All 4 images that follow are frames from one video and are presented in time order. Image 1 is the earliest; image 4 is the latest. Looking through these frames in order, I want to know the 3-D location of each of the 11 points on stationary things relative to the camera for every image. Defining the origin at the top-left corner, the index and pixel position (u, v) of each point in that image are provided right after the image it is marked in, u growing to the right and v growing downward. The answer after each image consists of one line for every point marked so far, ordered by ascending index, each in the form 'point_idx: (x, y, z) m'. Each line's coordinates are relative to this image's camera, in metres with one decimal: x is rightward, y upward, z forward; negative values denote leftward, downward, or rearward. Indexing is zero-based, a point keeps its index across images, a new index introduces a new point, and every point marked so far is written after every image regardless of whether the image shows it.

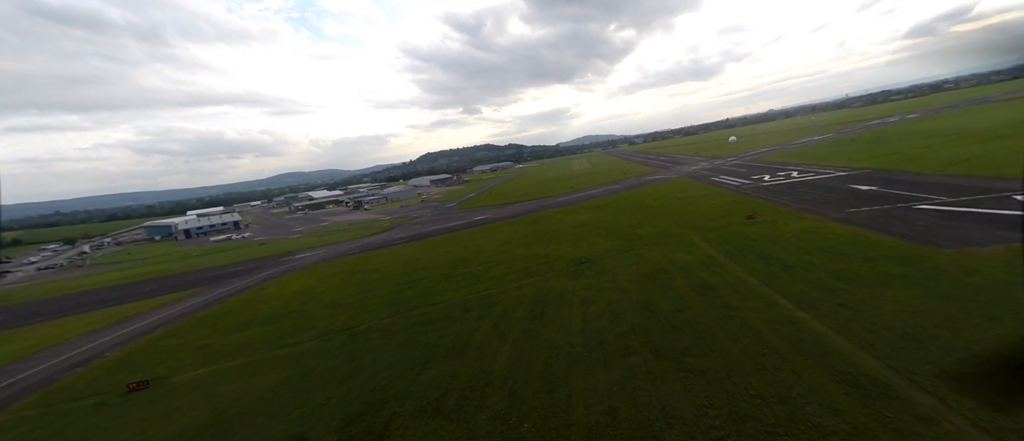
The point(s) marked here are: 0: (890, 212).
0: (+16.6, +0.4, +14.6) m
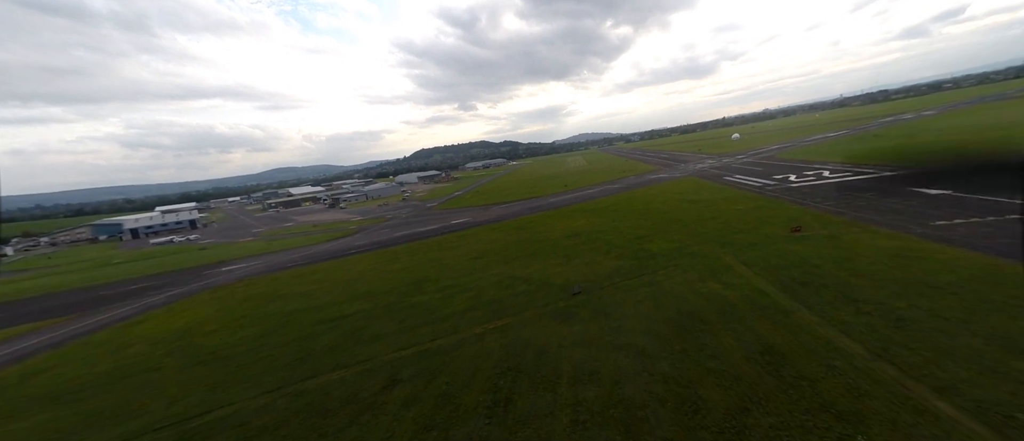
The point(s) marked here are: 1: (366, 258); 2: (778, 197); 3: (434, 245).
0: (+15.5, -0.2, +10.5) m
1: (-8.1, -2.1, +18.6) m
2: (+15.5, +1.4, +19.4) m
3: (-4.7, -1.5, +19.8) m
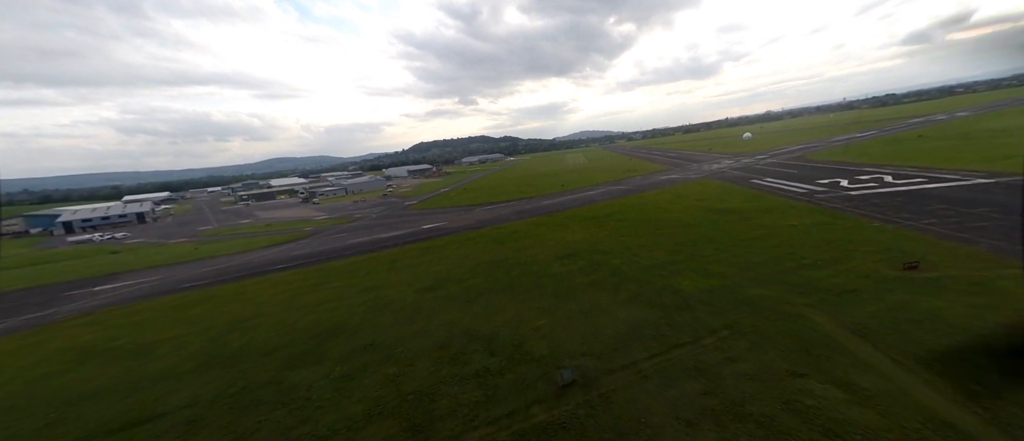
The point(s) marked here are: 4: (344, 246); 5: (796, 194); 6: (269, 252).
0: (+14.5, -1.2, +5.8) m
1: (-9.2, -2.4, +13.7) m
2: (+14.4, +0.6, +14.7) m
3: (-5.8, -1.9, +15.0) m
4: (-9.7, -1.5, +19.1) m
5: (+15.7, +1.5, +18.4) m
6: (-14.2, -1.8, +19.5) m
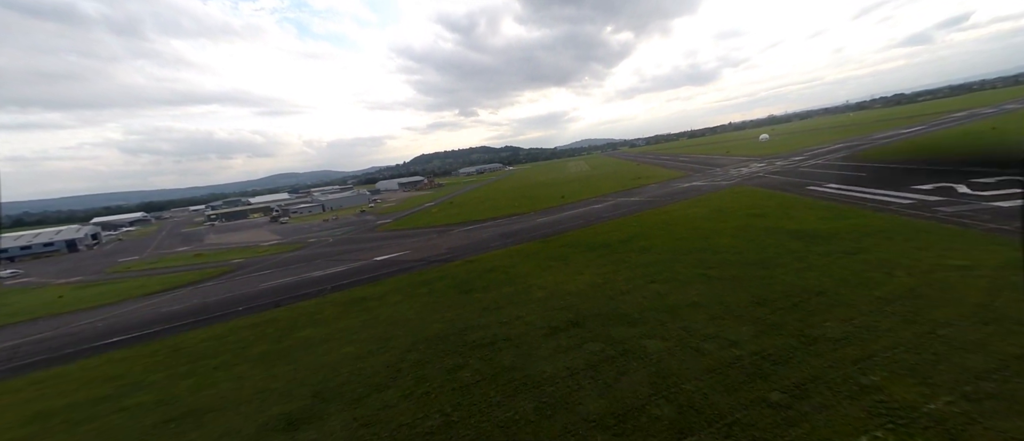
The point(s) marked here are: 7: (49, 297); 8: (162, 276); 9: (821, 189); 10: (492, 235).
0: (+13.4, -1.7, 0.0) m
1: (-10.2, -3.7, +8.0) m
2: (+13.4, -0.3, +8.9) m
3: (-6.8, -3.2, +9.3) m
4: (-10.6, -2.9, +13.4) m
5: (+14.7, +0.6, +12.6) m
6: (-15.1, -3.4, +13.9) m
7: (-22.7, -3.7, +16.3) m
8: (-19.2, -3.1, +18.4) m
9: (+16.4, +1.7, +17.7) m
10: (-1.2, -0.8, +19.9) m
